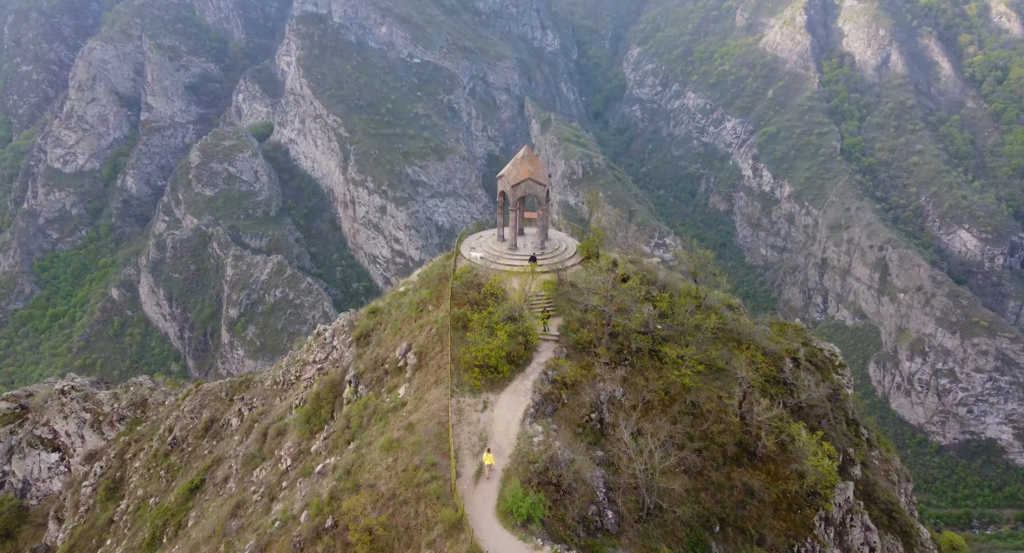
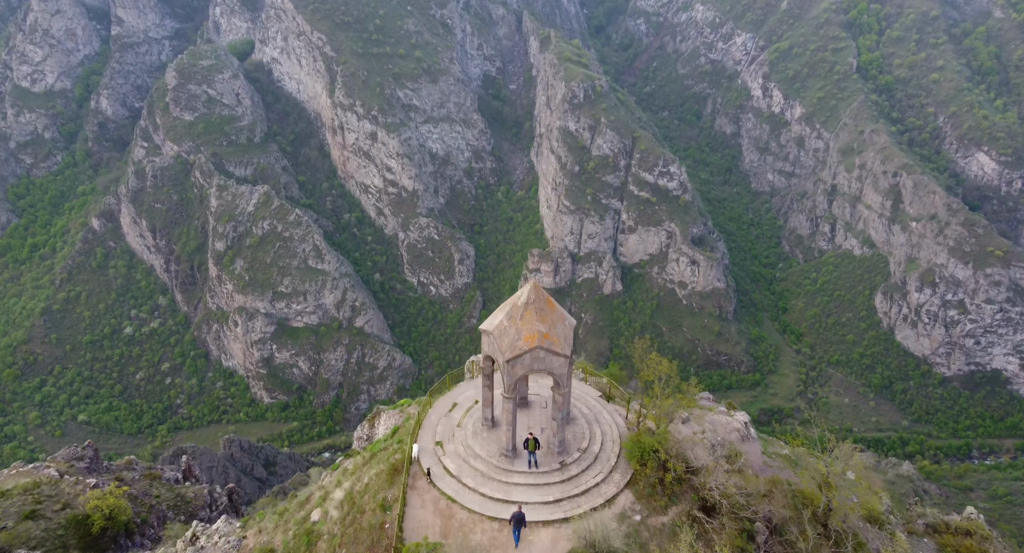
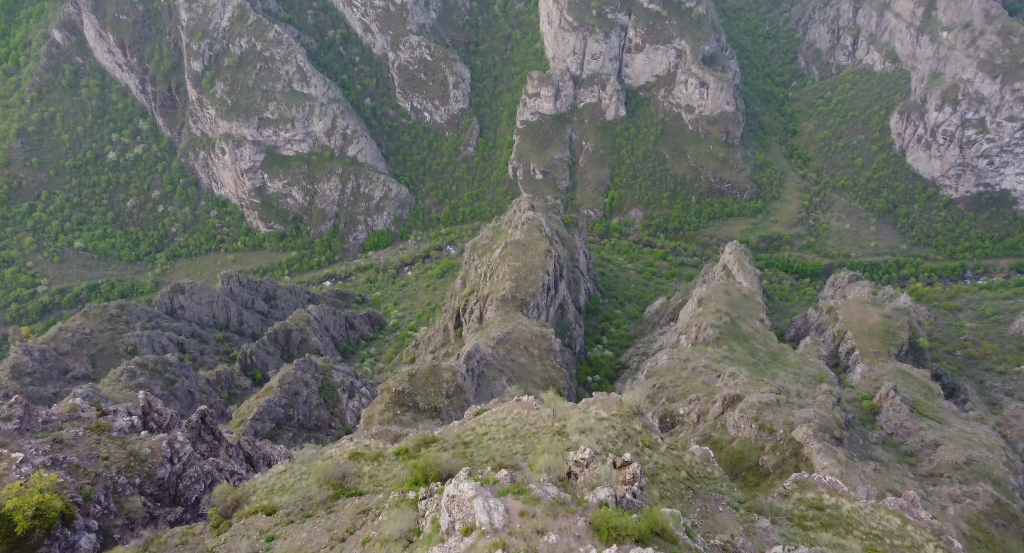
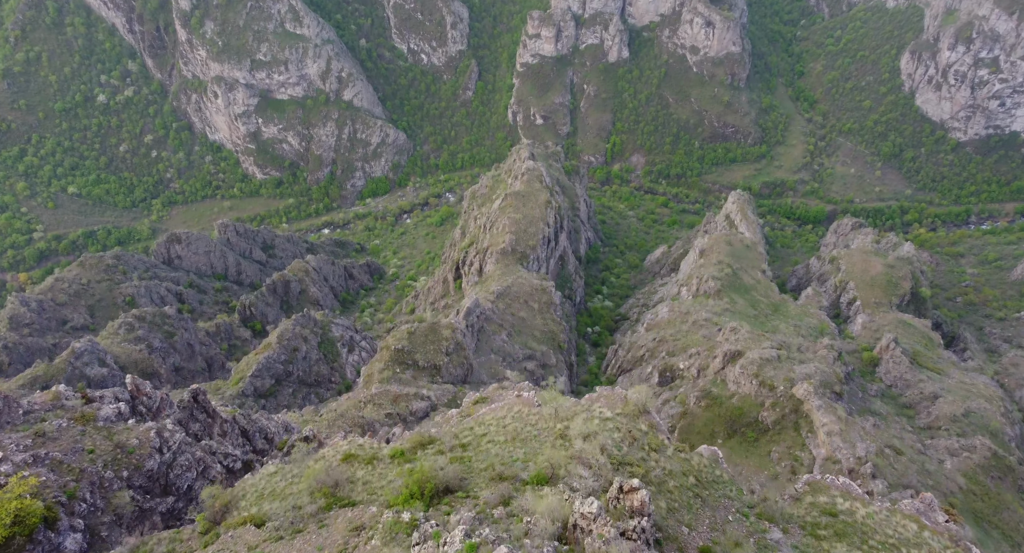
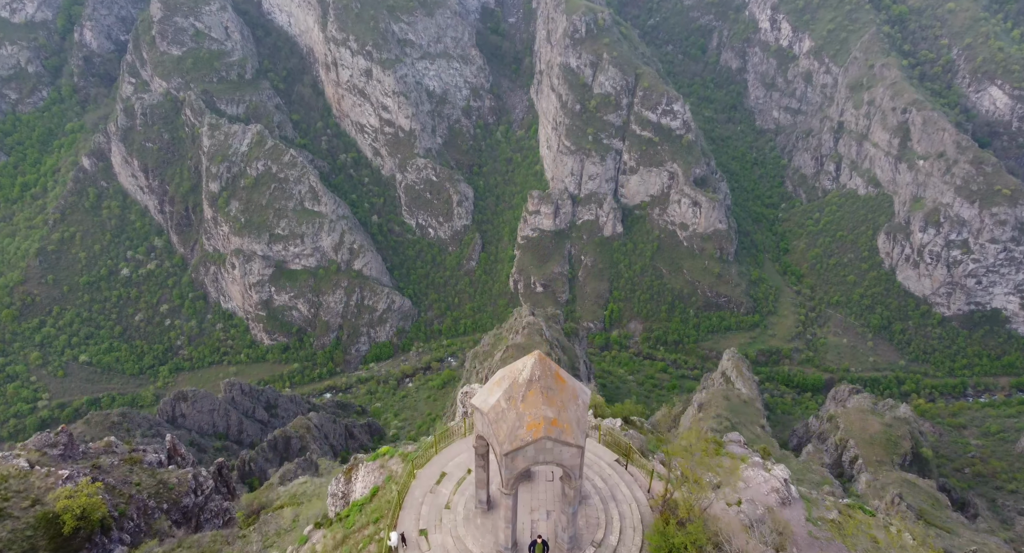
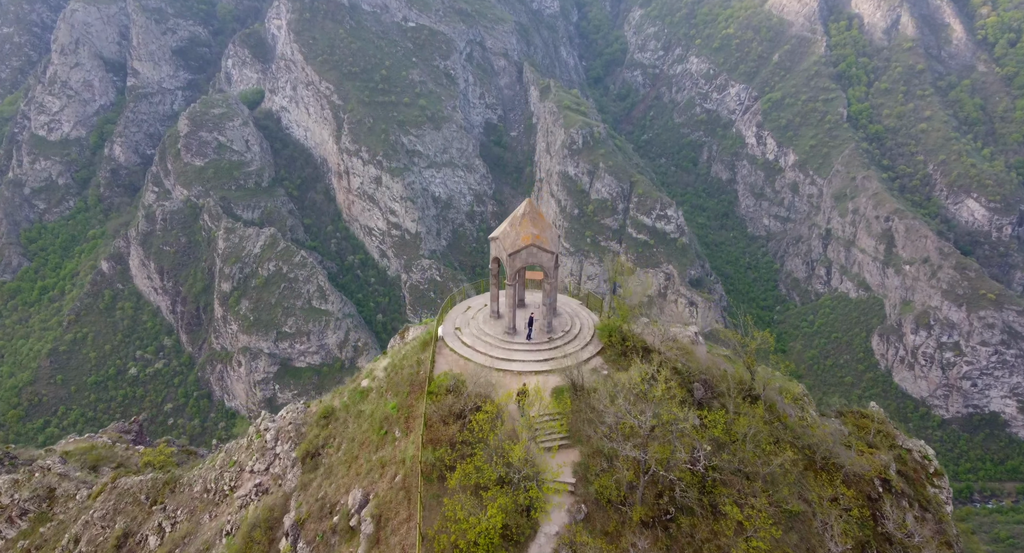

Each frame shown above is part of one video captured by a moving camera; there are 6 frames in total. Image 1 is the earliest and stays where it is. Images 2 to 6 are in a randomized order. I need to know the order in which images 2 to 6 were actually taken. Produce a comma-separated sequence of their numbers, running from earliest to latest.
6, 2, 5, 3, 4
